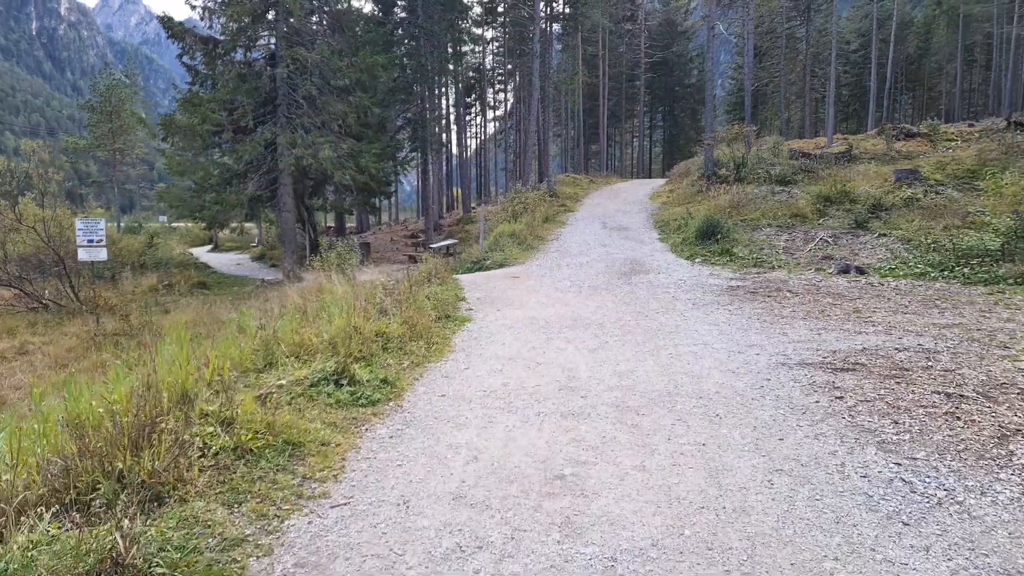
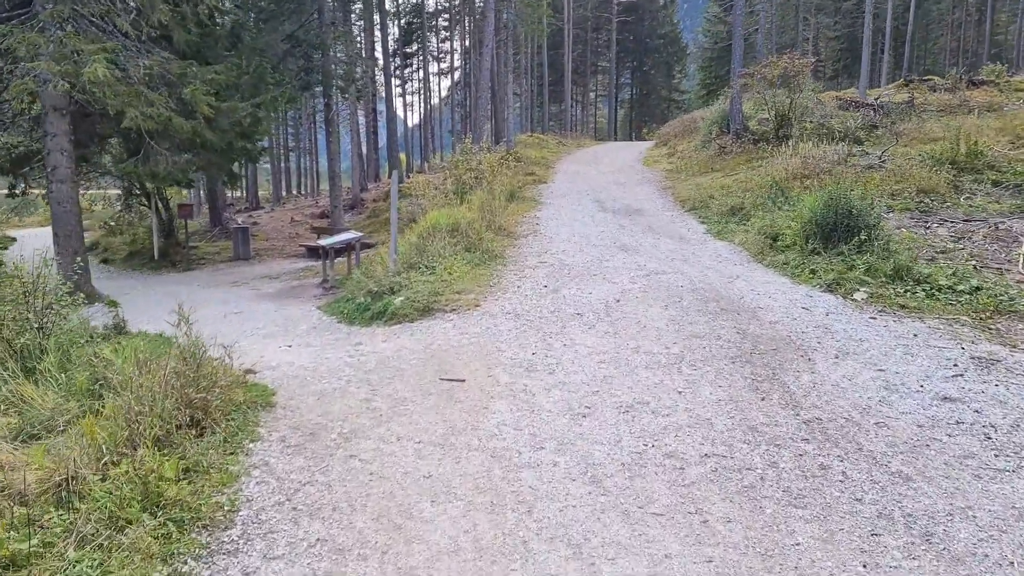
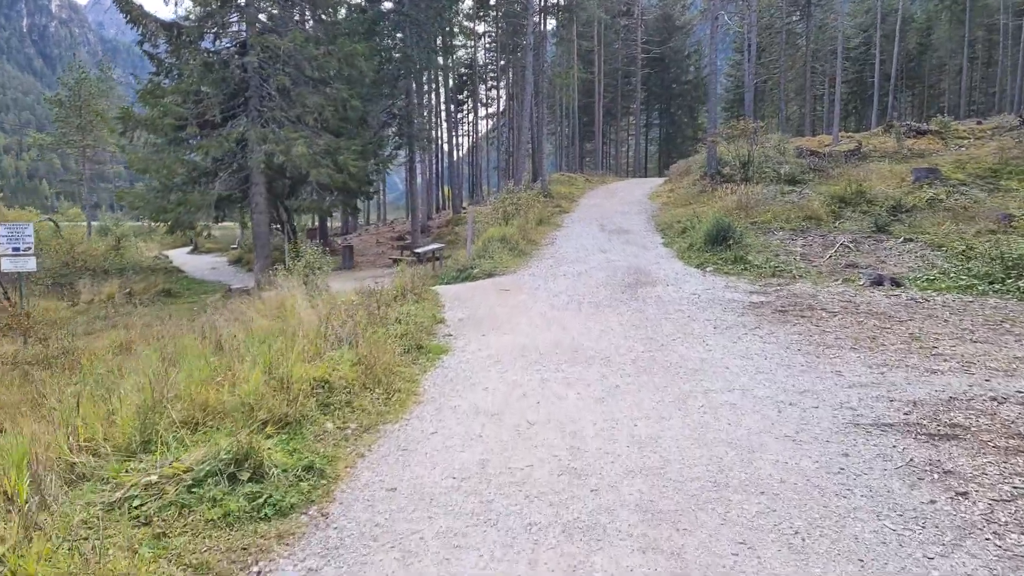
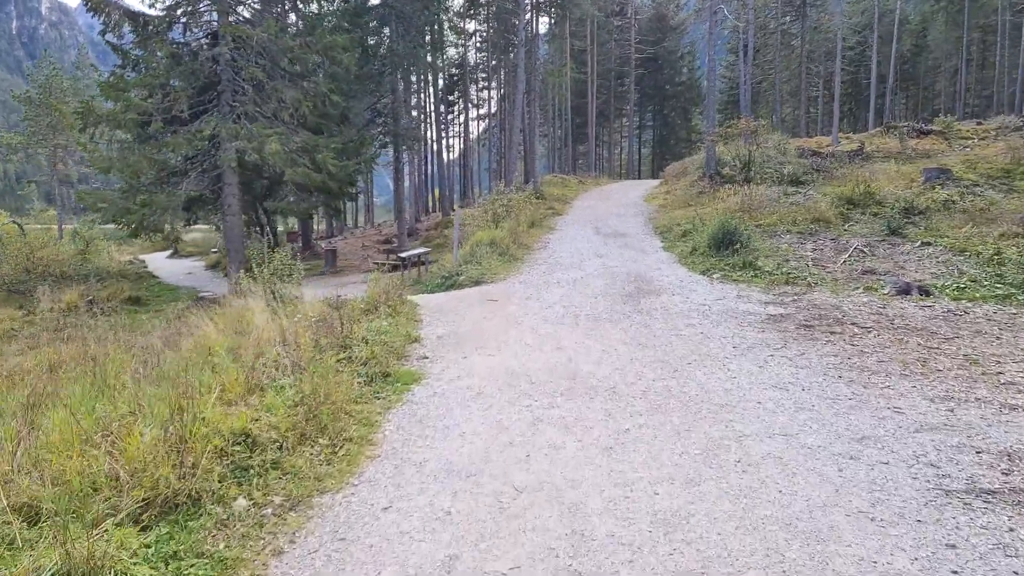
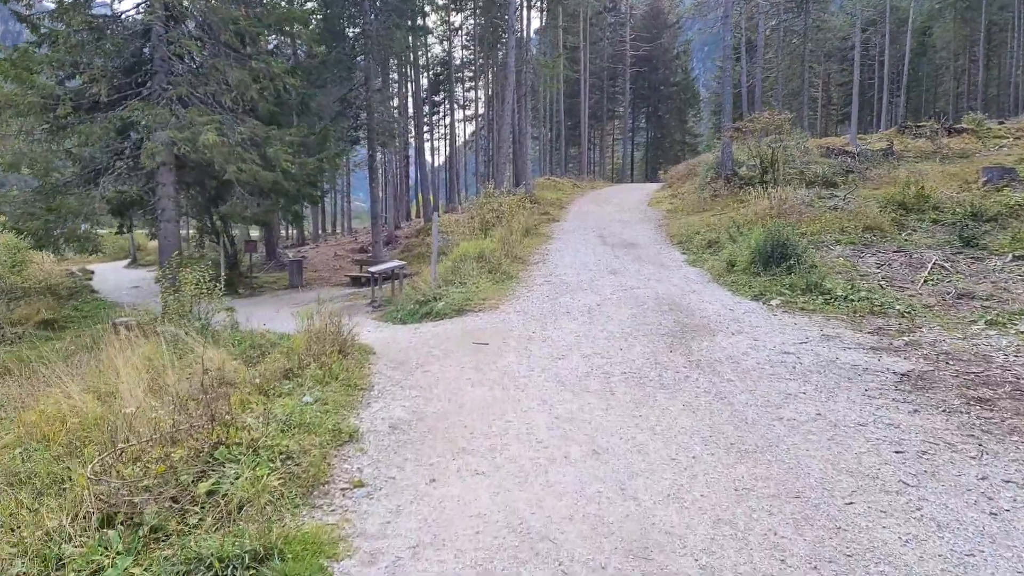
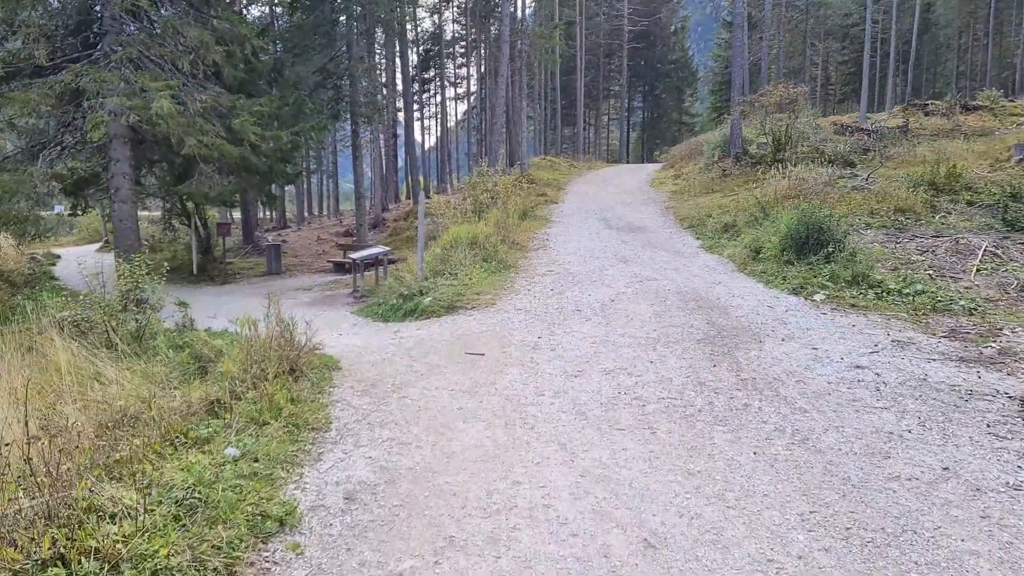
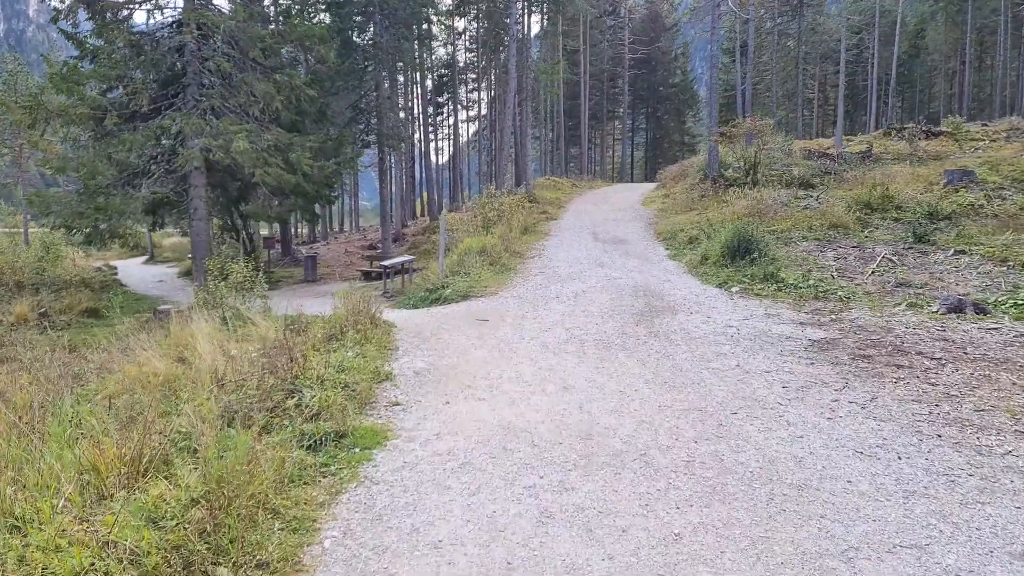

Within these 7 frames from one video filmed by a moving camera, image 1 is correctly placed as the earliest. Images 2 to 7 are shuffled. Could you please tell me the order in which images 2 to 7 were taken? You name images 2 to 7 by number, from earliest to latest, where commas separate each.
3, 4, 7, 5, 6, 2
